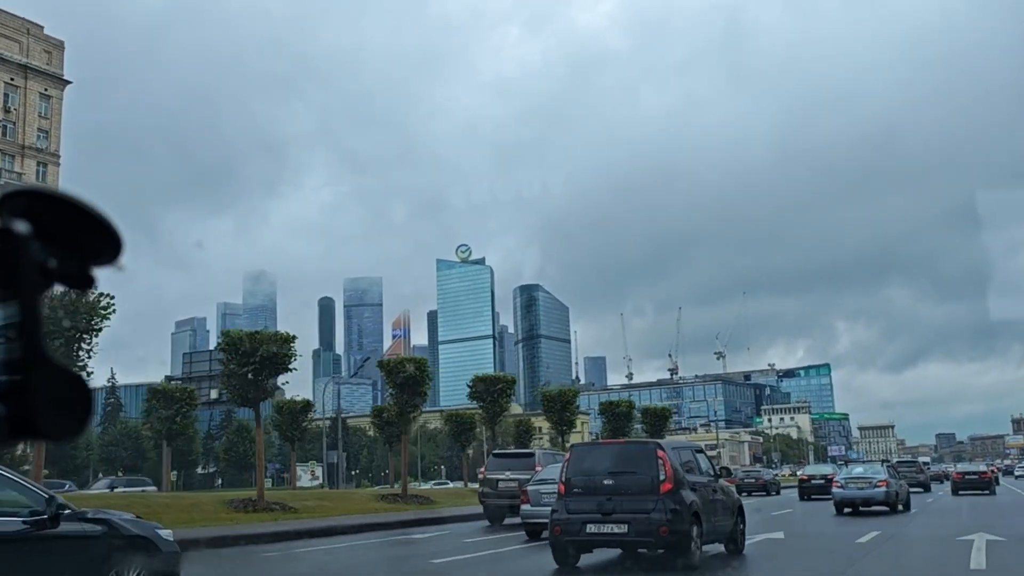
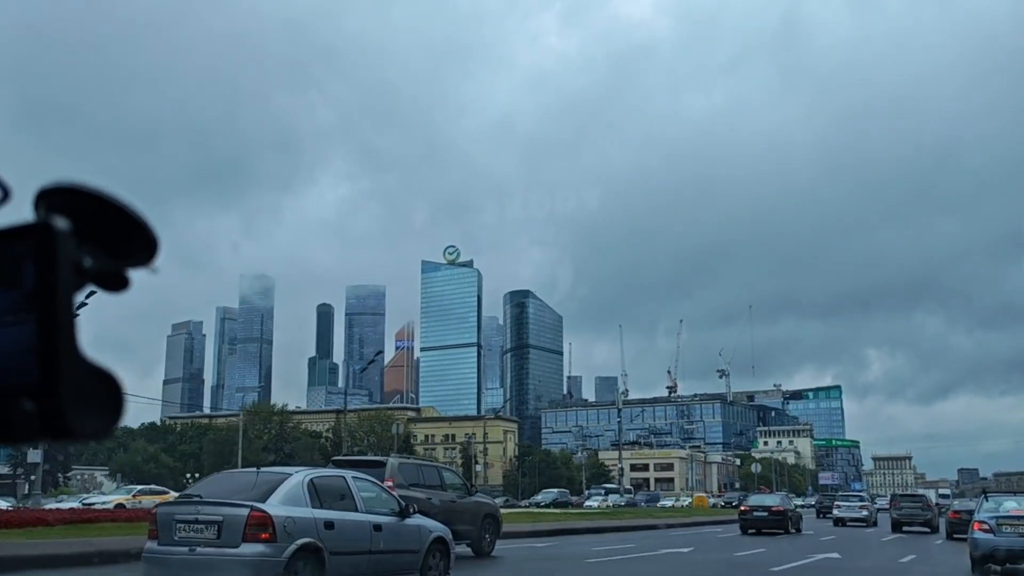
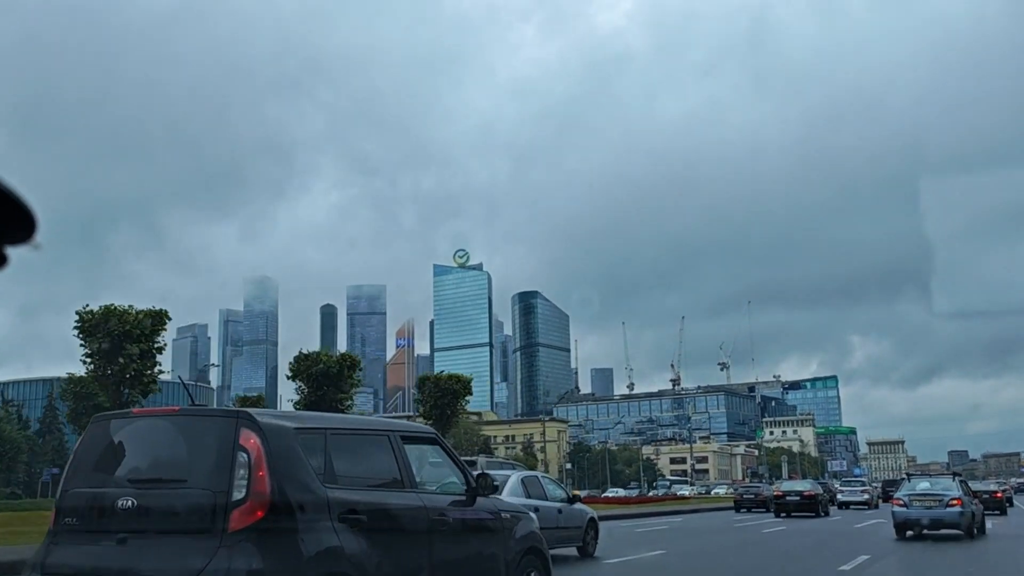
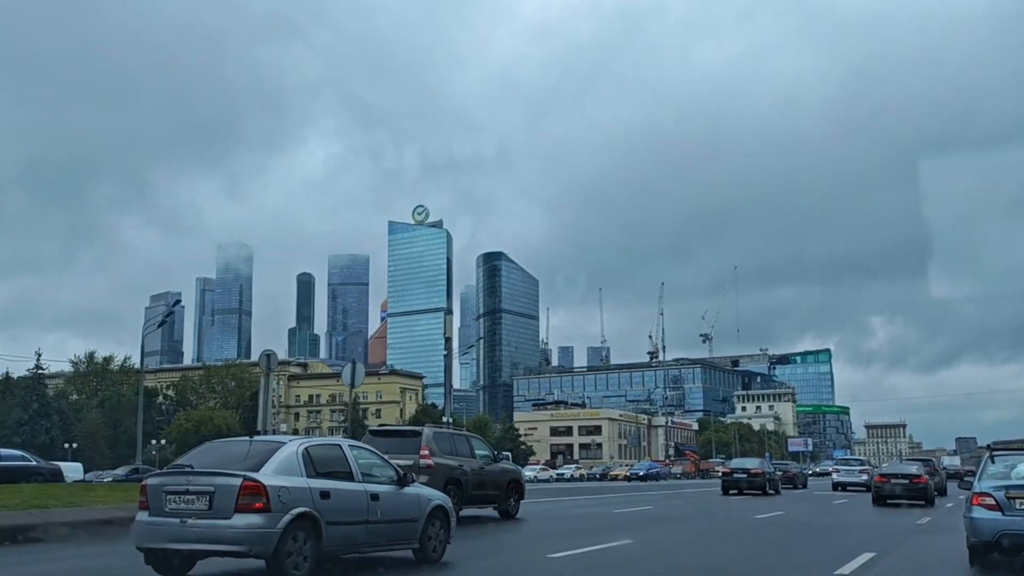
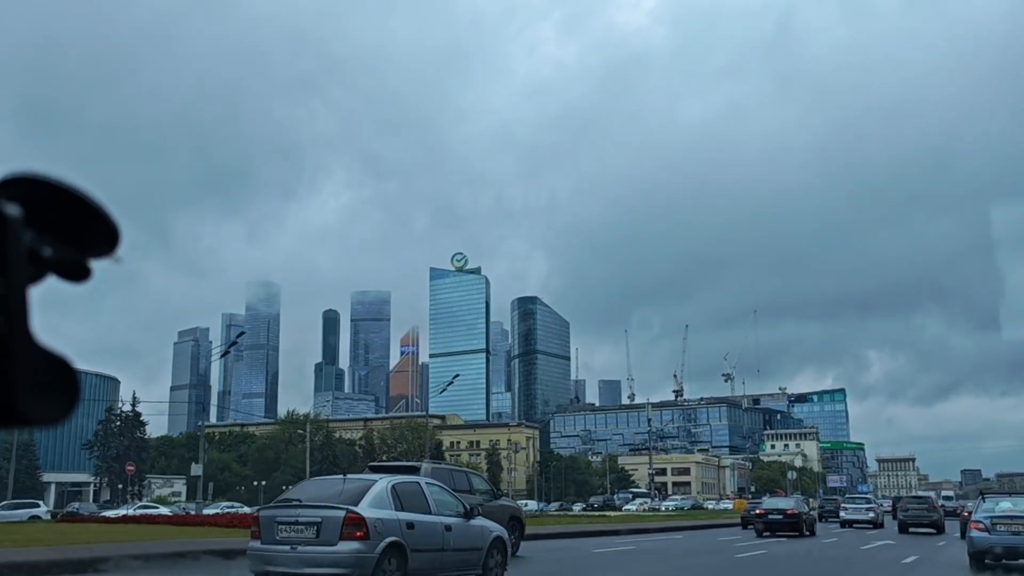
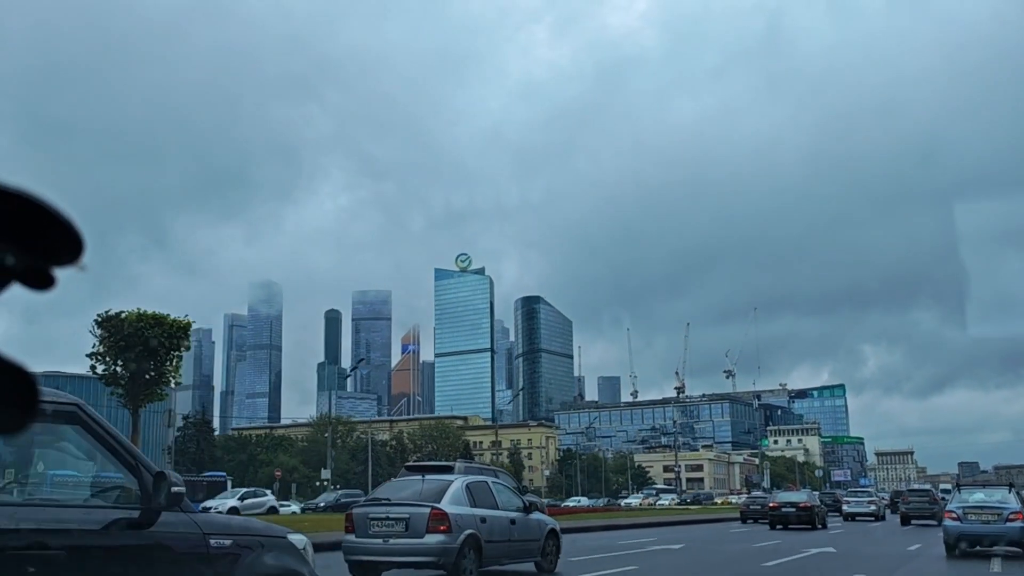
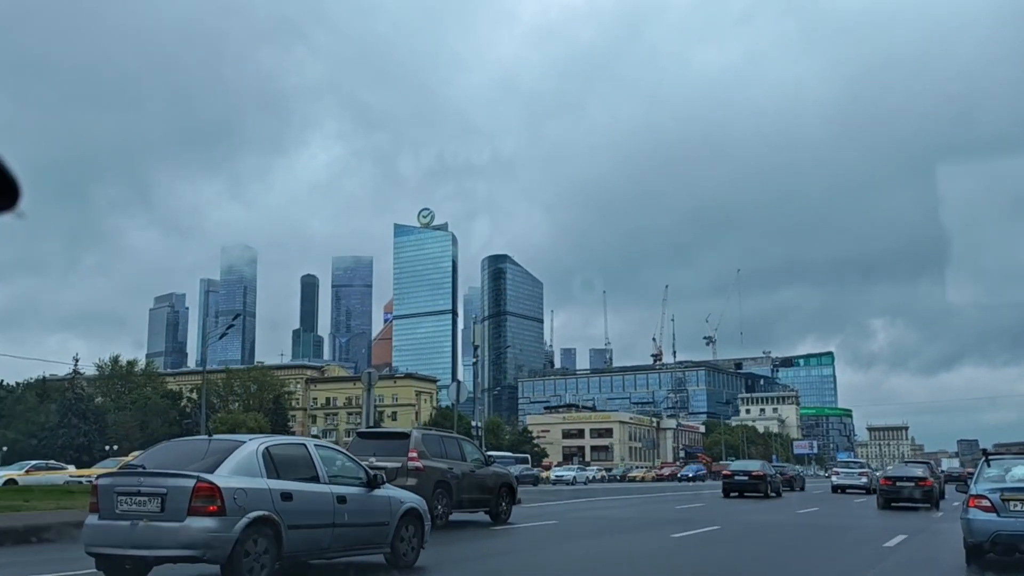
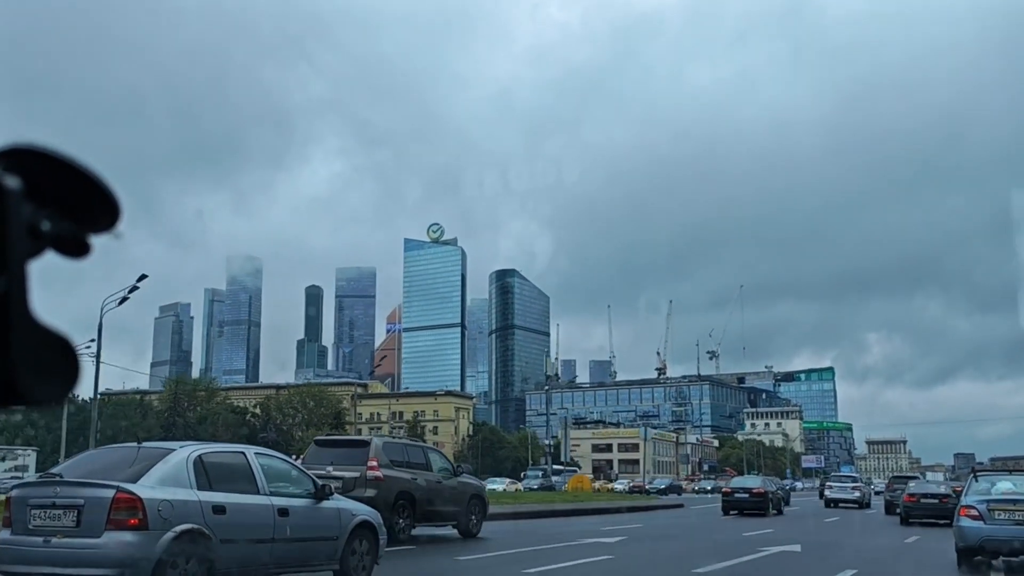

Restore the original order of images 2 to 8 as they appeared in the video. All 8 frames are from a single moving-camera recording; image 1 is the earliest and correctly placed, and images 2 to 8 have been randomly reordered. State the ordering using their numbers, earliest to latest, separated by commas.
3, 6, 5, 2, 8, 7, 4
